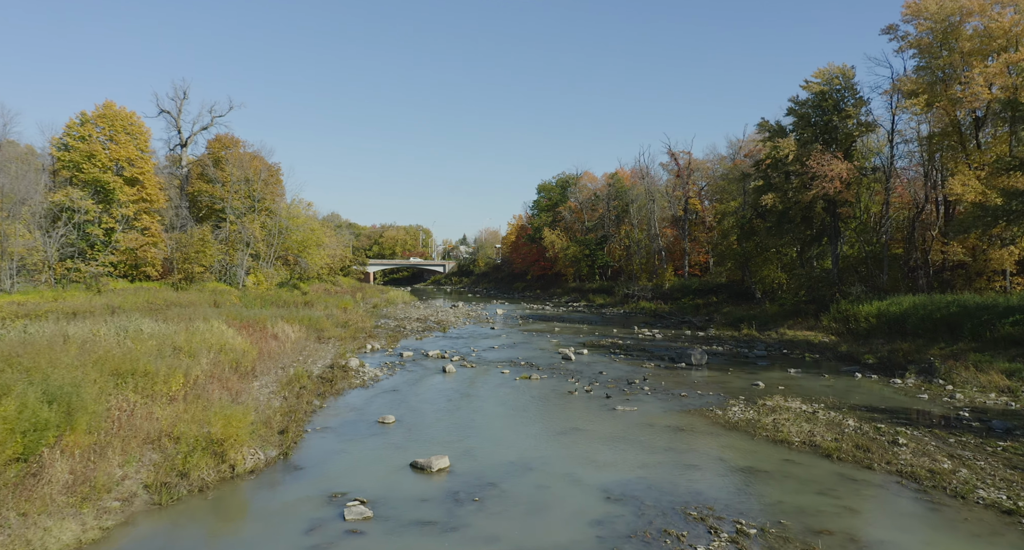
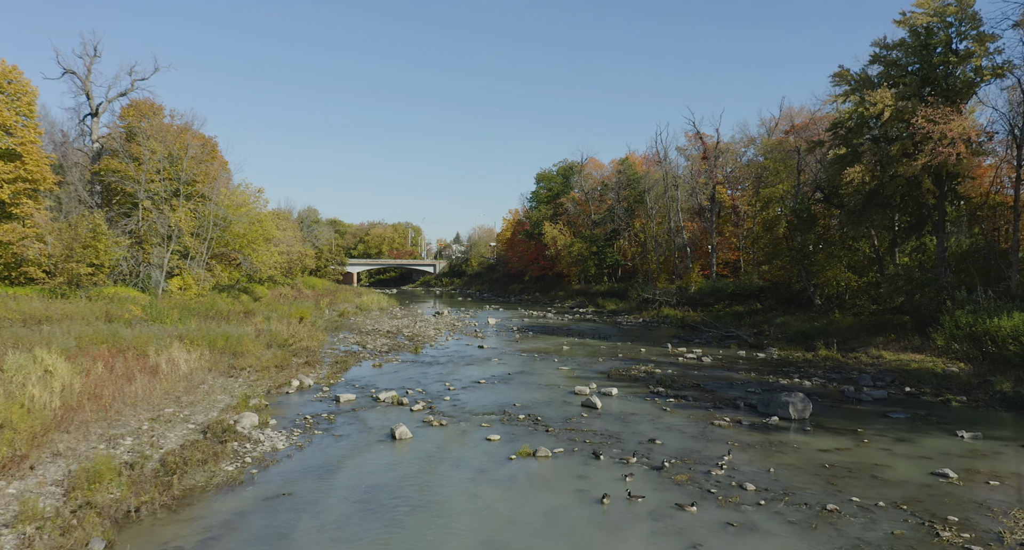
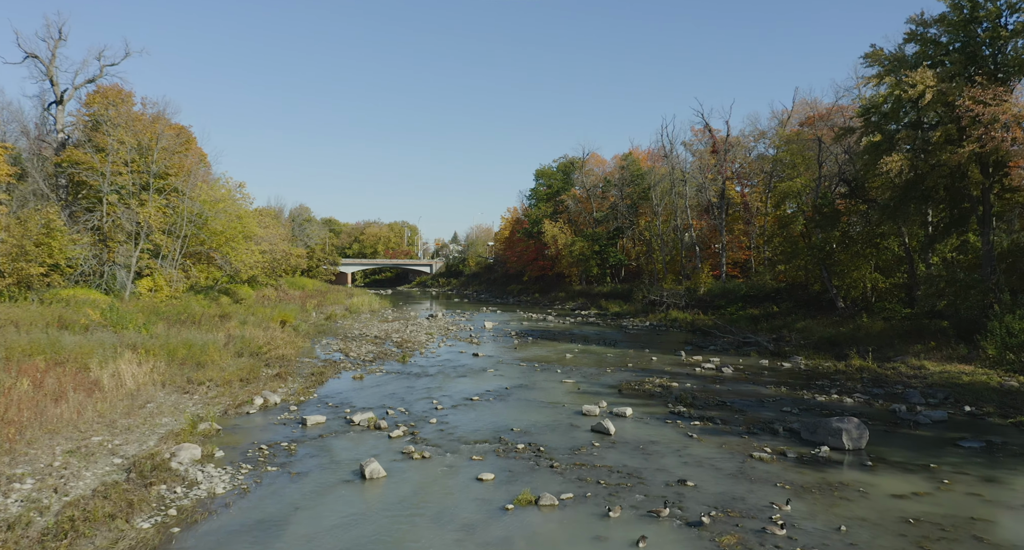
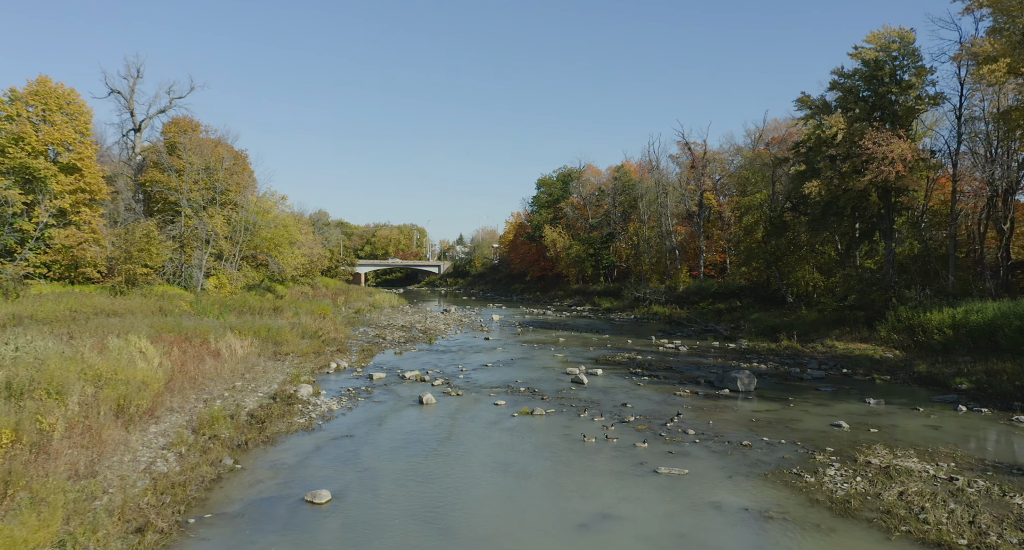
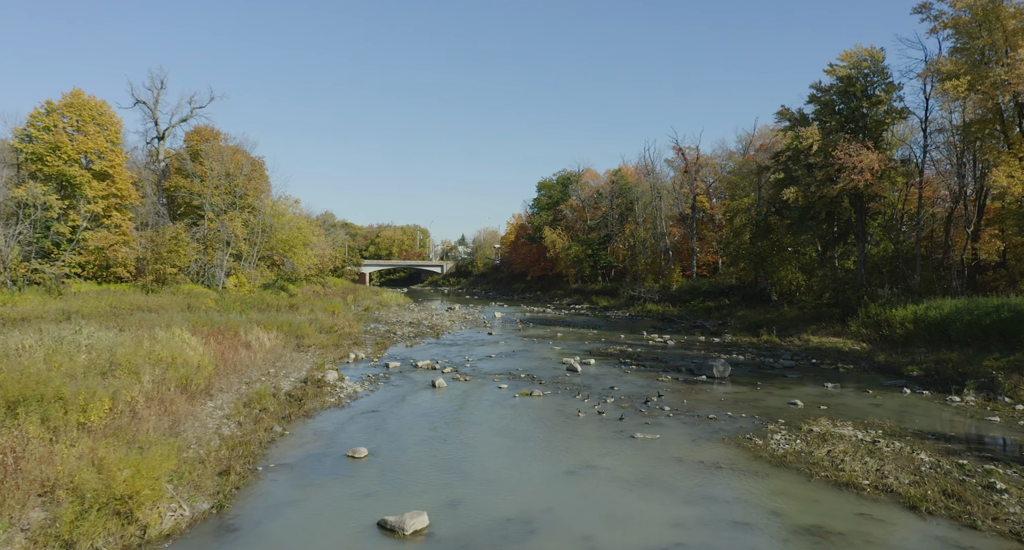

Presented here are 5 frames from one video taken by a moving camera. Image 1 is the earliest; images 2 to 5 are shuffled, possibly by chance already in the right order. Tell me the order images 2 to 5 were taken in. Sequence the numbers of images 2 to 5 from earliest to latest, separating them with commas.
5, 4, 2, 3
